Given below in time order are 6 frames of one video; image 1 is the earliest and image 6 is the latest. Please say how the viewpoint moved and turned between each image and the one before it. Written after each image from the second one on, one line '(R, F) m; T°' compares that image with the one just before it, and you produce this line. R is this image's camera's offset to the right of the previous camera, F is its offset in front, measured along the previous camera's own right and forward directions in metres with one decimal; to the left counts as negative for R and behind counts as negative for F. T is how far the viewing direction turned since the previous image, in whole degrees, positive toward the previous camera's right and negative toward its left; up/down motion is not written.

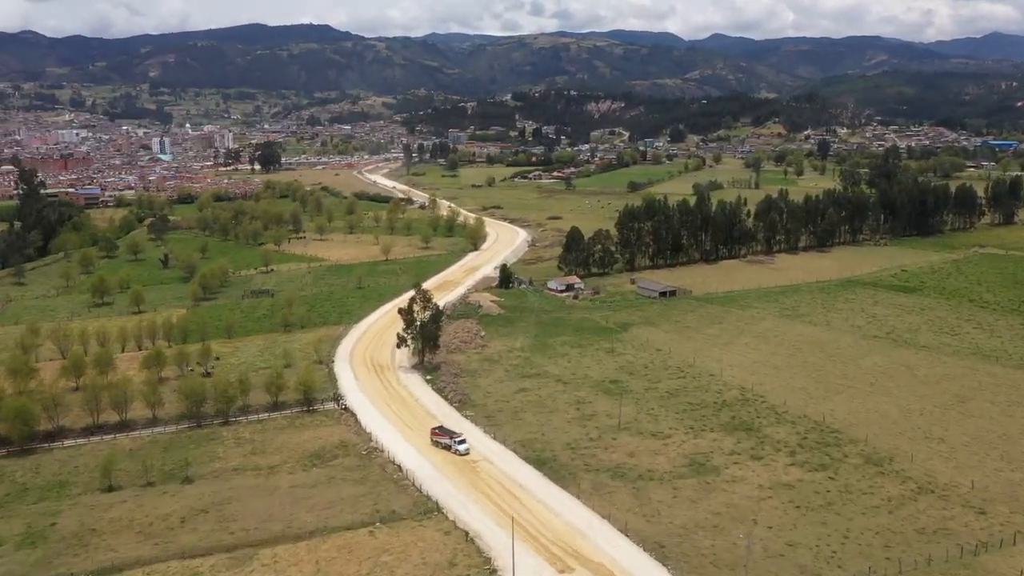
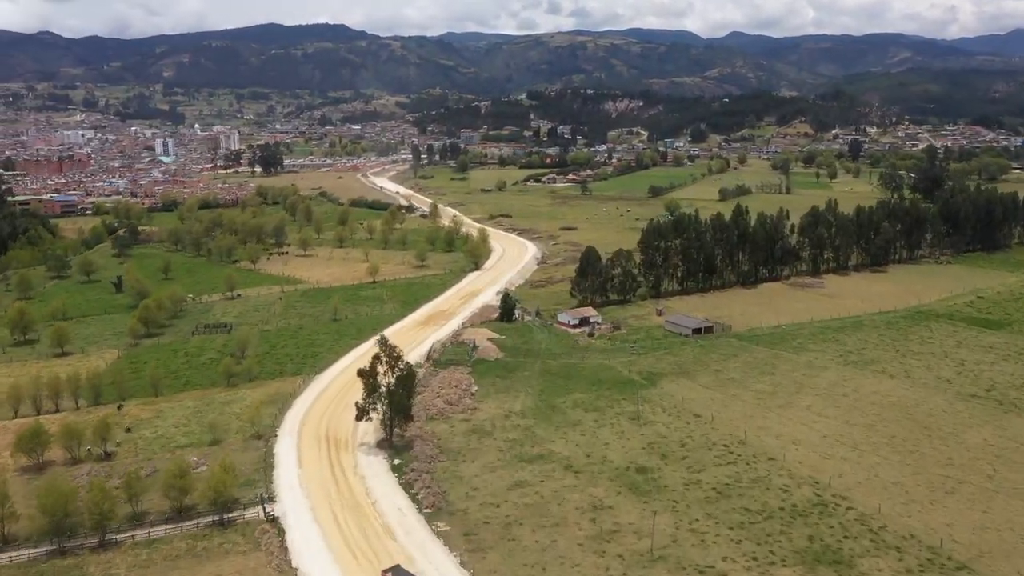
(+0.8, +9.9) m; -1°
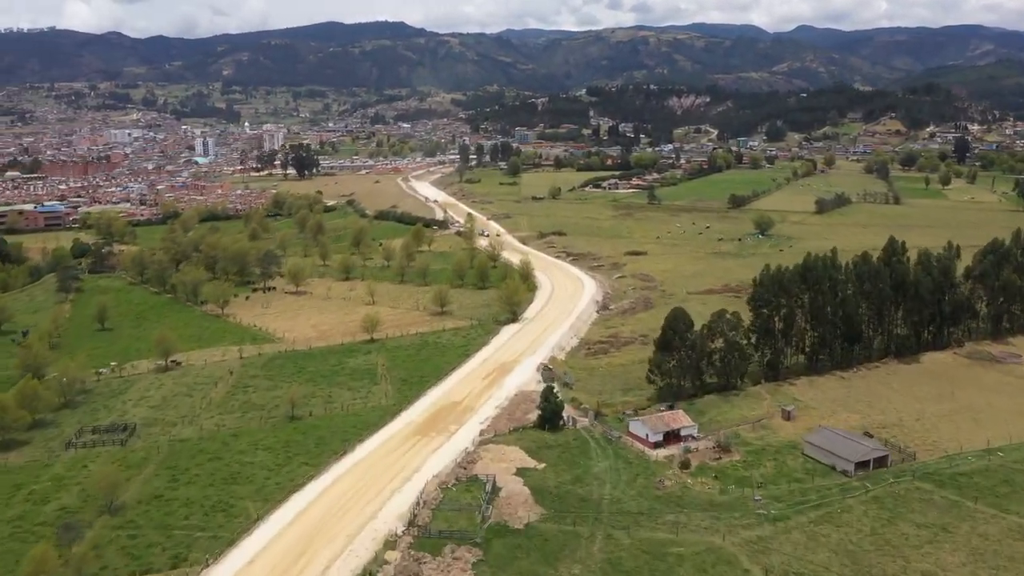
(+0.4, +18.2) m; -4°
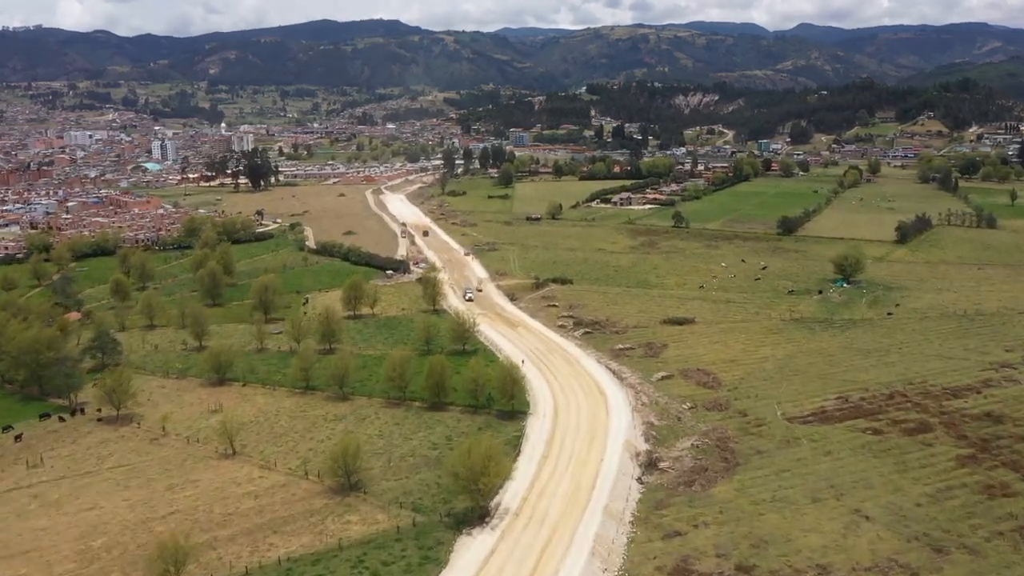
(+1.0, +24.7) m; 0°
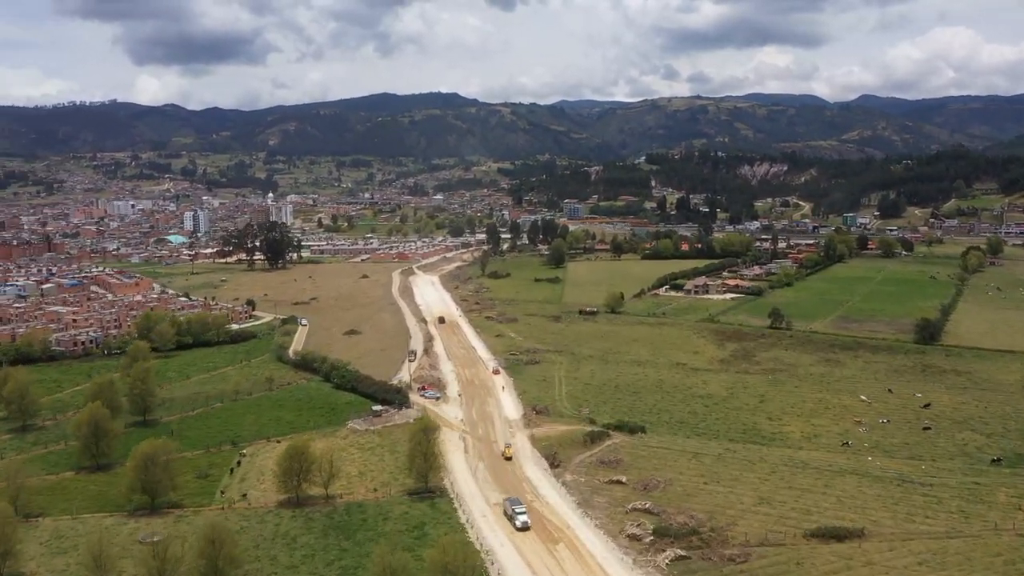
(+0.6, +19.7) m; -4°
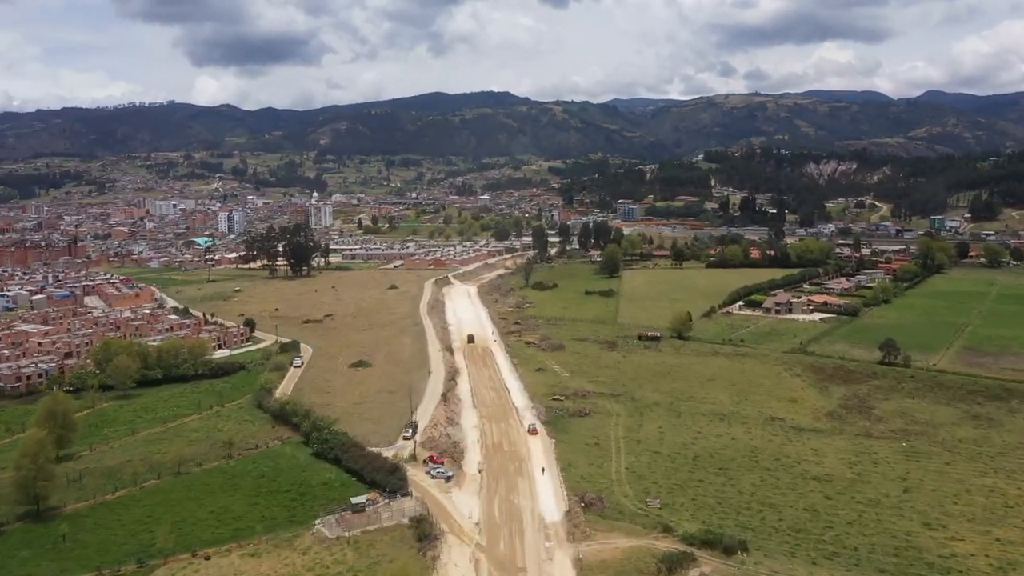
(+0.4, +13.2) m; -4°
